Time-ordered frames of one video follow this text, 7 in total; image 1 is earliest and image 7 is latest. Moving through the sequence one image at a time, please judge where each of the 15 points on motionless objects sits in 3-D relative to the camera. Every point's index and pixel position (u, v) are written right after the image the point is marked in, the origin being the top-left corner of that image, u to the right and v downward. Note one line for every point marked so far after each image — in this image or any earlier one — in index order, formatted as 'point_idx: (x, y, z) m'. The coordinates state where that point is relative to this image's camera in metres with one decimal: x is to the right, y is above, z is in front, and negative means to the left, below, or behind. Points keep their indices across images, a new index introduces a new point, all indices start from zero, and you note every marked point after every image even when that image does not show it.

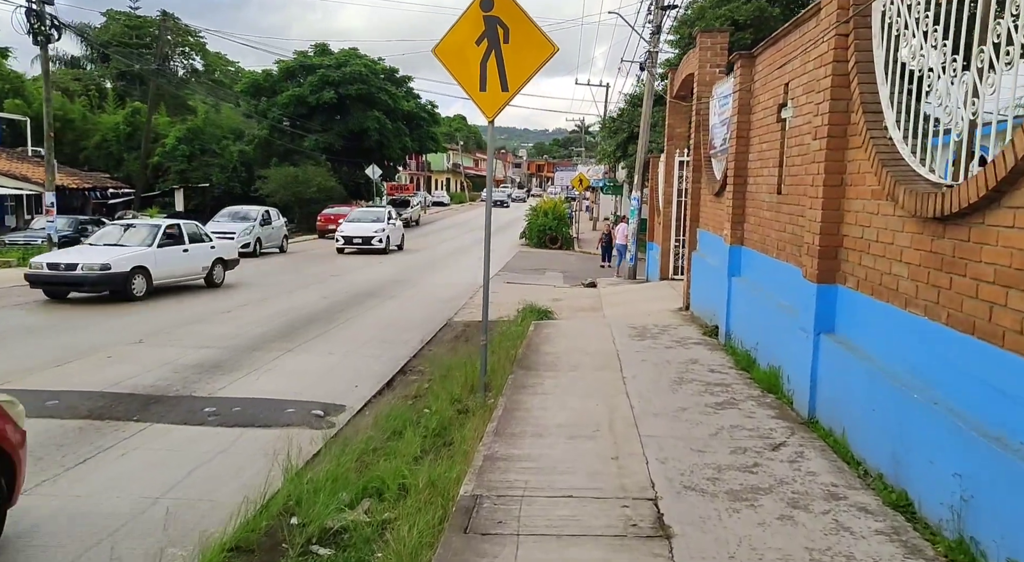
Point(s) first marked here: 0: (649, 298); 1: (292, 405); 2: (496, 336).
0: (+2.4, -0.3, +15.5) m
1: (-2.0, -1.1, +8.0) m
2: (-0.2, -0.8, +11.8) m
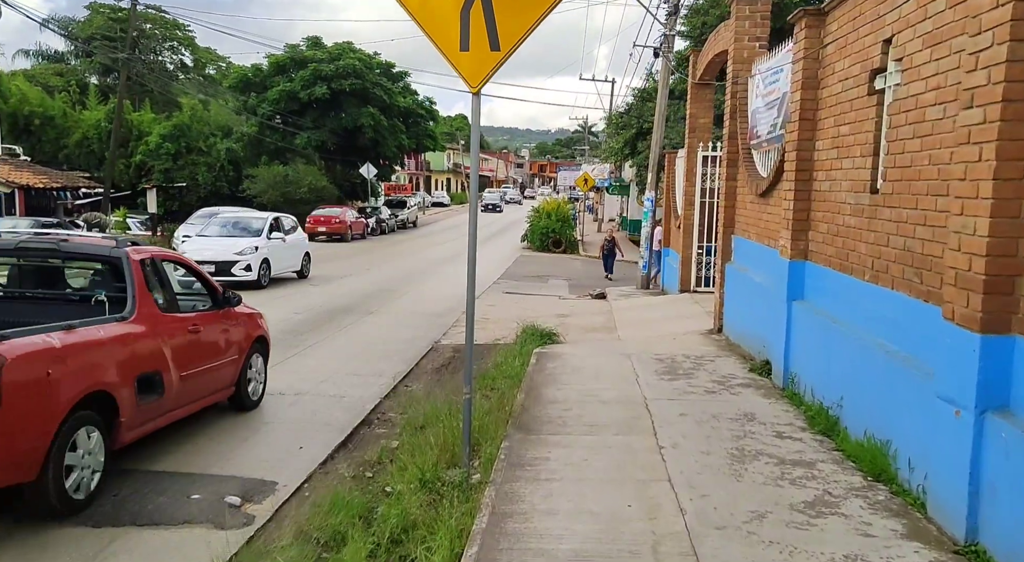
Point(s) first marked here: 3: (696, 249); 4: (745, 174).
0: (+2.4, -0.5, +13.3) m
1: (-2.1, -1.4, +5.8) m
2: (-0.2, -1.0, +9.5) m
3: (+3.2, +0.6, +15.3) m
4: (+2.8, +1.3, +10.4) m
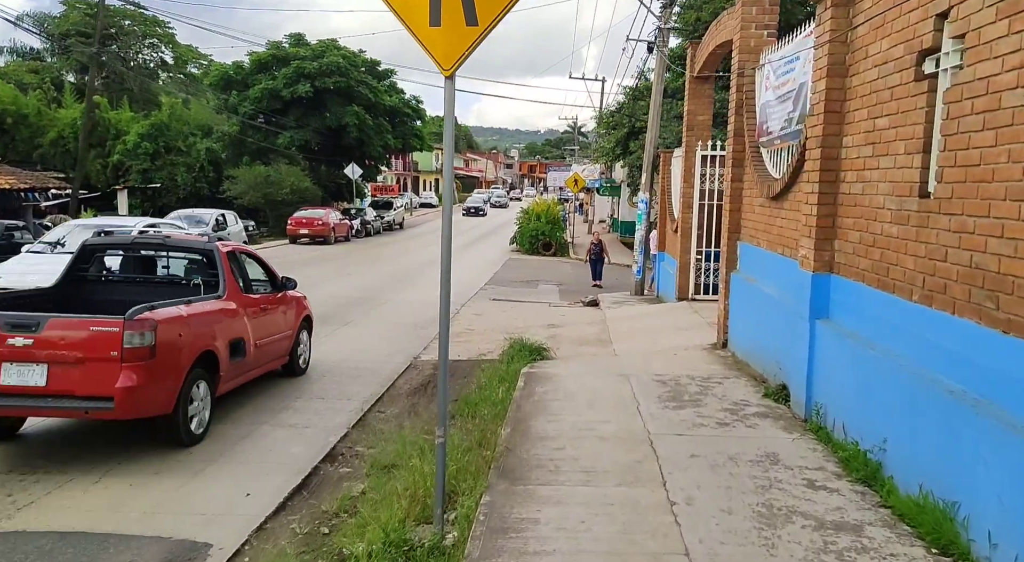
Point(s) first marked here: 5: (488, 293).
0: (+2.2, -0.7, +12.3) m
1: (-2.2, -1.5, +4.8) m
2: (-0.4, -1.1, +8.6) m
3: (+3.0, +0.4, +14.4) m
4: (+2.6, +1.2, +9.5) m
5: (-0.6, -0.3, +19.6) m
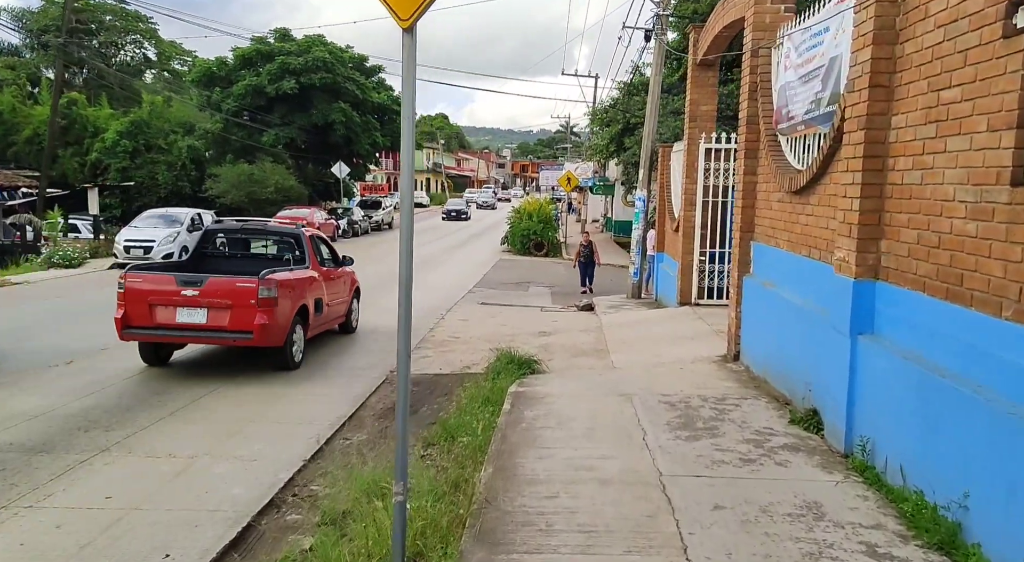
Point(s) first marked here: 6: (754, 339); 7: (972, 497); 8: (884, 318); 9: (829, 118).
0: (+2.0, -0.7, +11.2) m
1: (-2.3, -1.5, +3.7) m
2: (-0.5, -1.1, +7.5) m
3: (+2.8, +0.4, +13.3) m
4: (+2.5, +1.1, +8.4) m
5: (-0.8, -0.3, +18.5) m
6: (+2.3, -0.6, +8.5) m
7: (+2.1, -1.0, +4.0) m
8: (+2.3, -0.2, +5.3) m
9: (+2.4, +1.2, +6.6) m
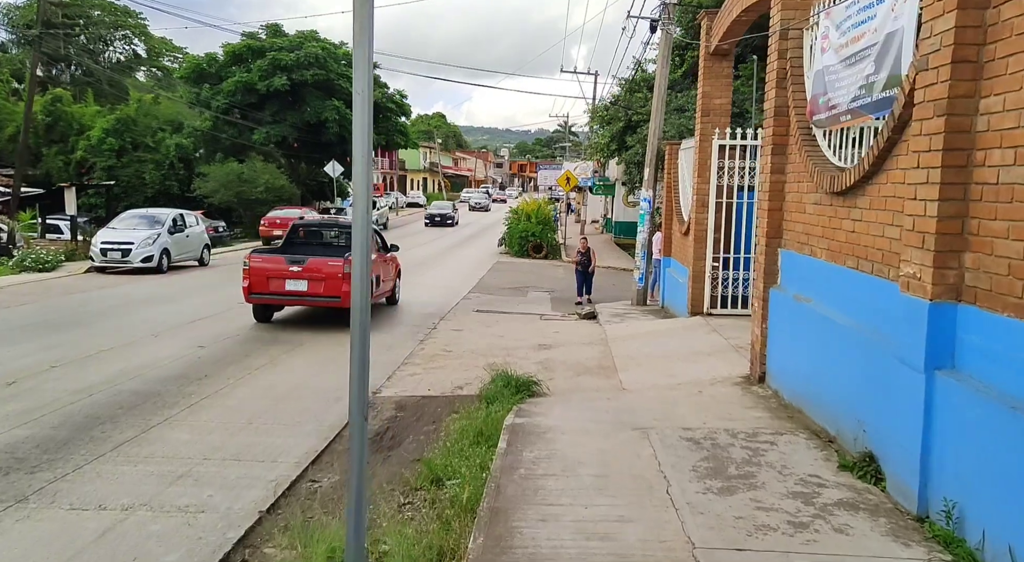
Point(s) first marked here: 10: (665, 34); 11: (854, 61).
0: (+2.0, -0.8, +10.2) m
1: (-2.3, -1.7, +2.7) m
2: (-0.5, -1.3, +6.4) m
3: (+2.8, +0.3, +12.3) m
4: (+2.5, +1.0, +7.4) m
5: (-0.8, -0.4, +17.5) m
6: (+2.3, -0.7, +7.5) m
7: (+2.1, -1.1, +2.9) m
8: (+2.2, -0.3, +4.2) m
9: (+2.4, +1.1, +5.6) m
10: (+3.1, +5.1, +18.1) m
11: (+2.4, +1.6, +6.2) m
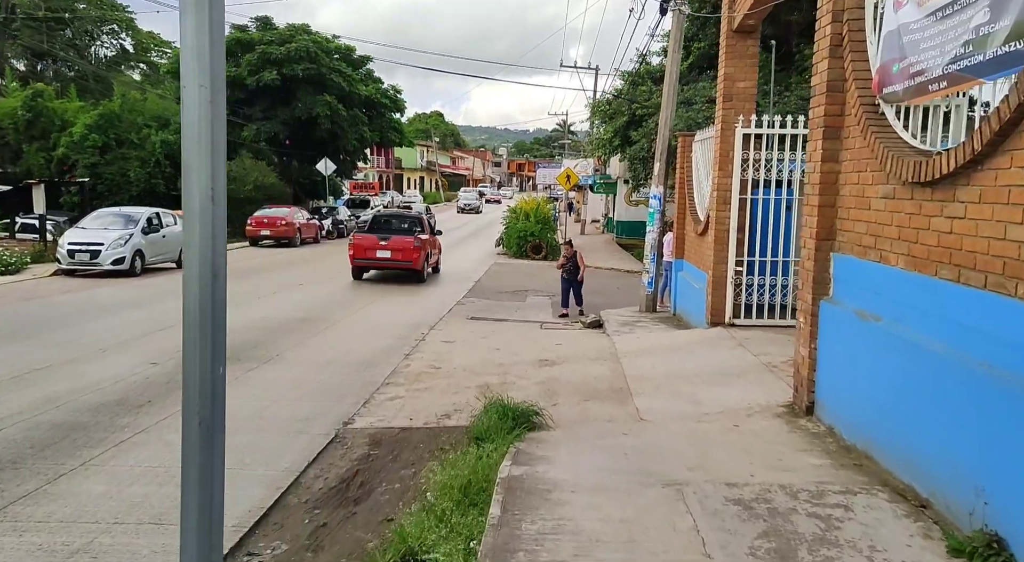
0: (+2.0, -0.9, +8.8) m
1: (-2.3, -1.7, +1.2) m
2: (-0.6, -1.3, +5.0) m
3: (+2.7, +0.2, +10.8) m
4: (+2.4, +0.9, +6.0) m
5: (-0.9, -0.5, +16.0) m
6: (+2.3, -0.8, +6.1) m
7: (+2.0, -1.2, +1.5) m
8: (+2.2, -0.4, +2.8) m
9: (+2.3, +1.0, +4.2) m
10: (+3.1, +5.0, +16.7) m
11: (+2.4, +1.5, +4.7) m
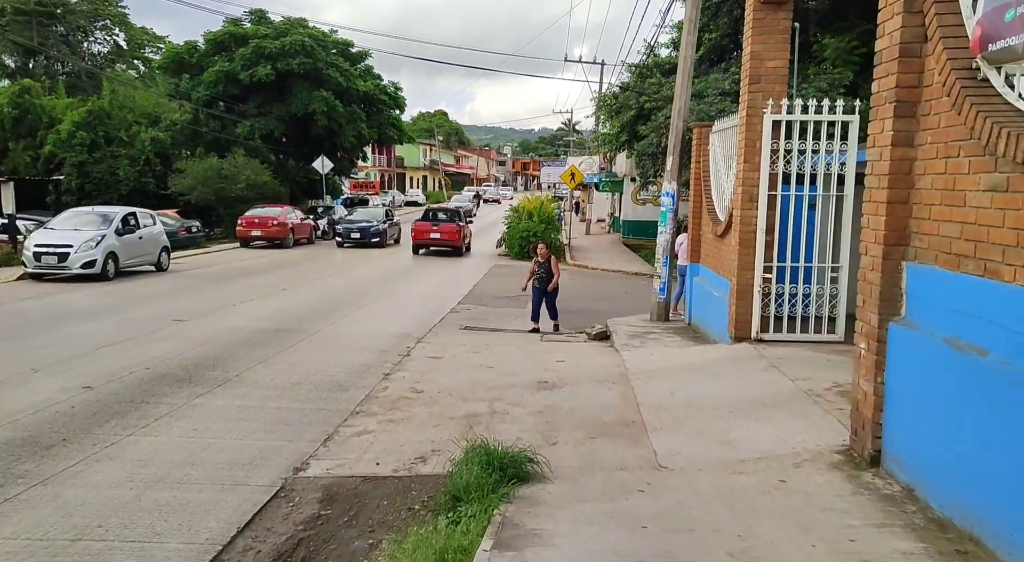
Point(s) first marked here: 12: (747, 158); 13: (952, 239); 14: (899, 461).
0: (+1.9, -1.0, +7.3) m
1: (-2.4, -1.8, -0.2) m
2: (-0.7, -1.4, +3.6) m
3: (+2.7, +0.1, +9.4) m
4: (+2.4, +0.8, +4.5) m
5: (-0.9, -0.6, +14.6) m
6: (+2.2, -0.9, +4.6) m
7: (+1.9, -1.3, +0.1) m
8: (+2.1, -0.5, +1.4) m
9: (+2.2, +0.9, +2.7) m
10: (+3.1, +4.9, +15.3) m
11: (+2.3, +1.4, +3.3) m
12: (+2.6, +1.3, +9.6) m
13: (+2.4, +0.2, +4.4) m
14: (+2.3, -1.1, +5.0) m
